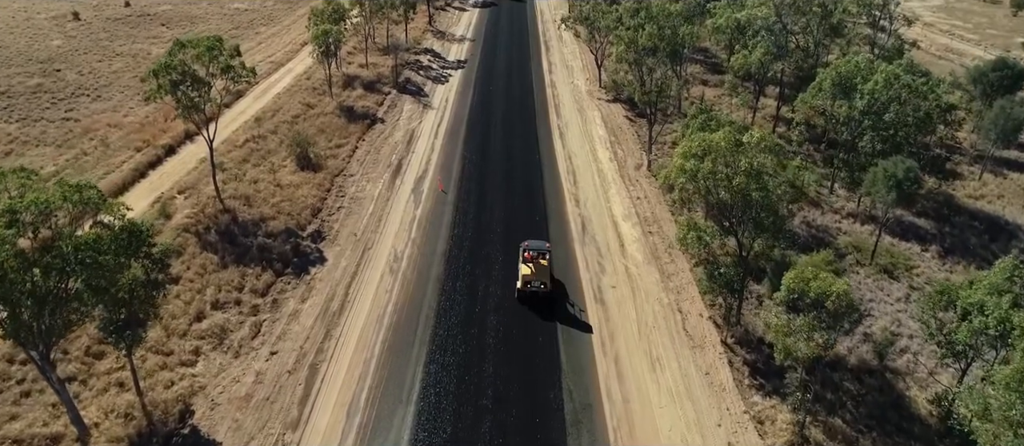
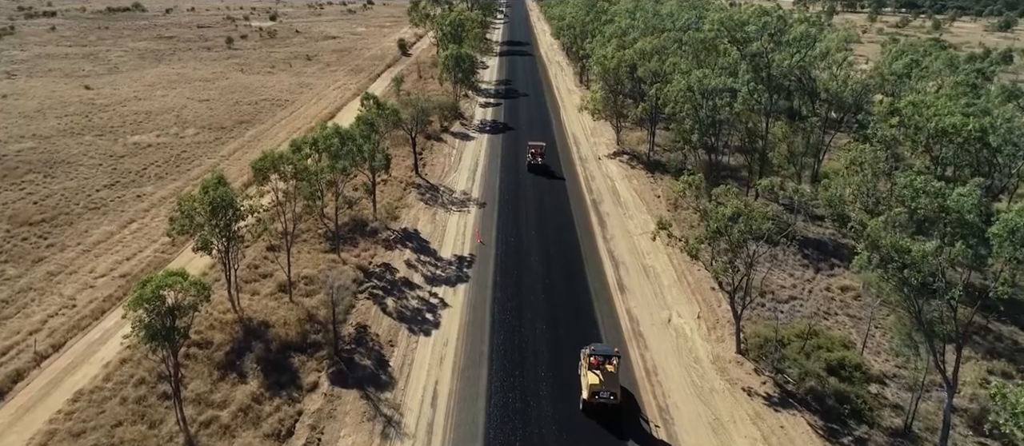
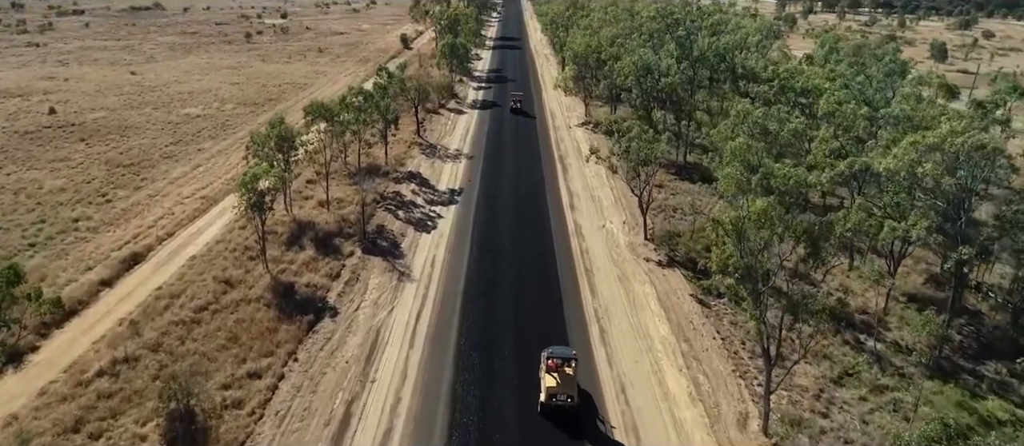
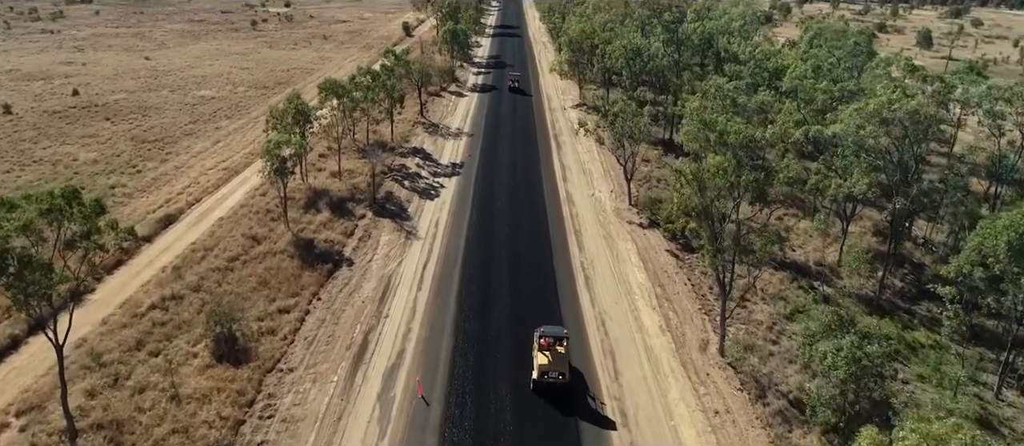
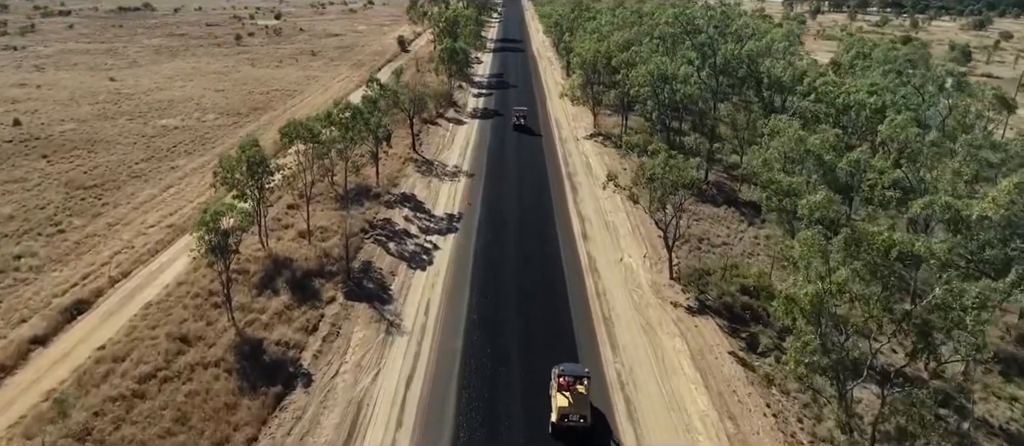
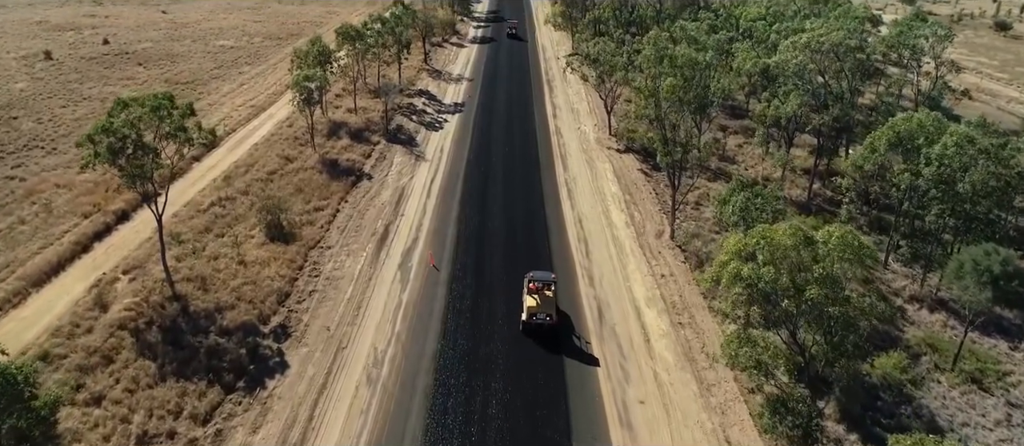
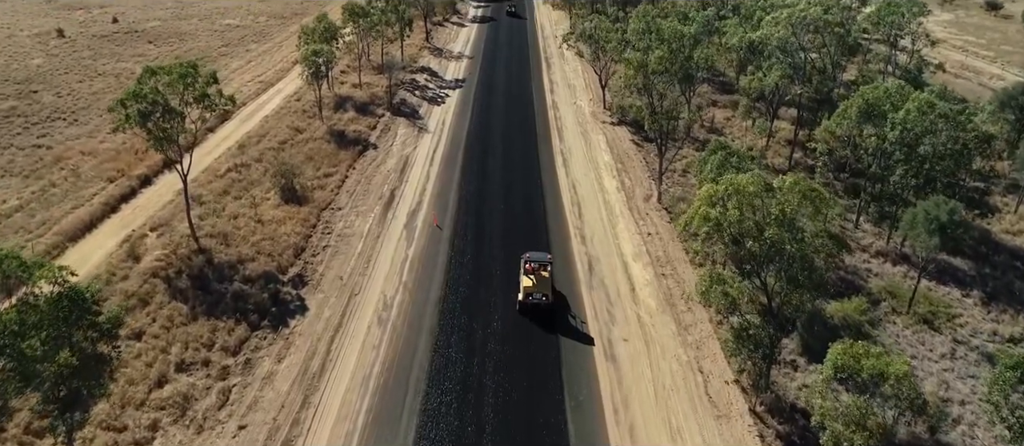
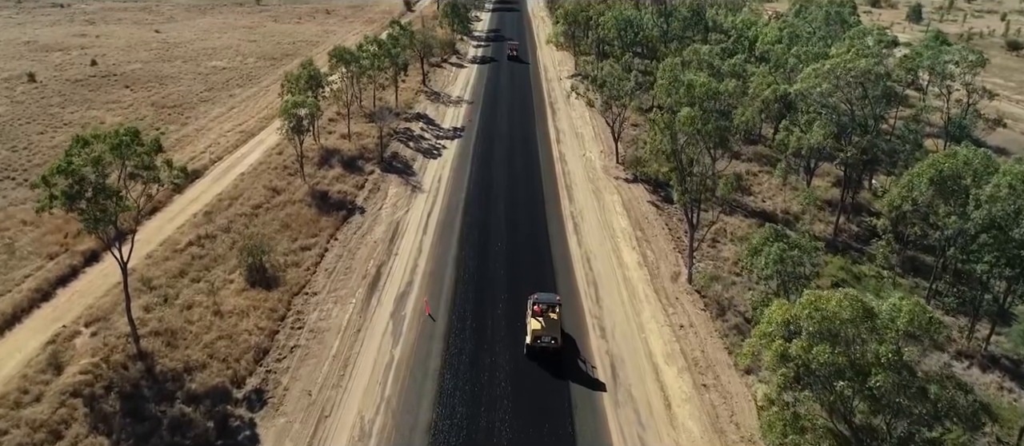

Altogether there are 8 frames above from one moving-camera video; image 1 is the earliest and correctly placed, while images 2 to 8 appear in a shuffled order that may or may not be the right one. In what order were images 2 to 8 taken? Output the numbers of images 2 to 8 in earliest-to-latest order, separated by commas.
7, 6, 8, 4, 3, 5, 2
